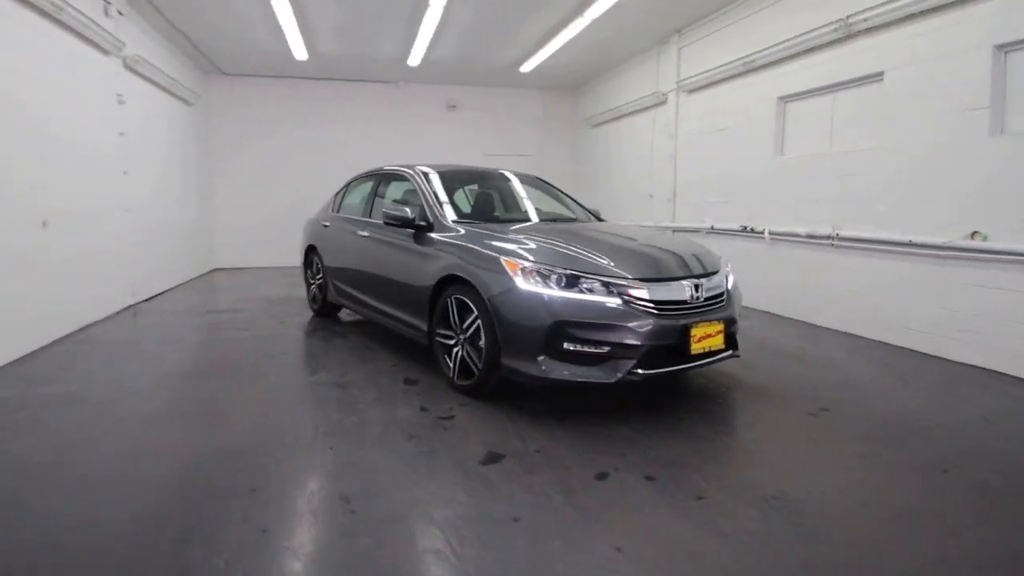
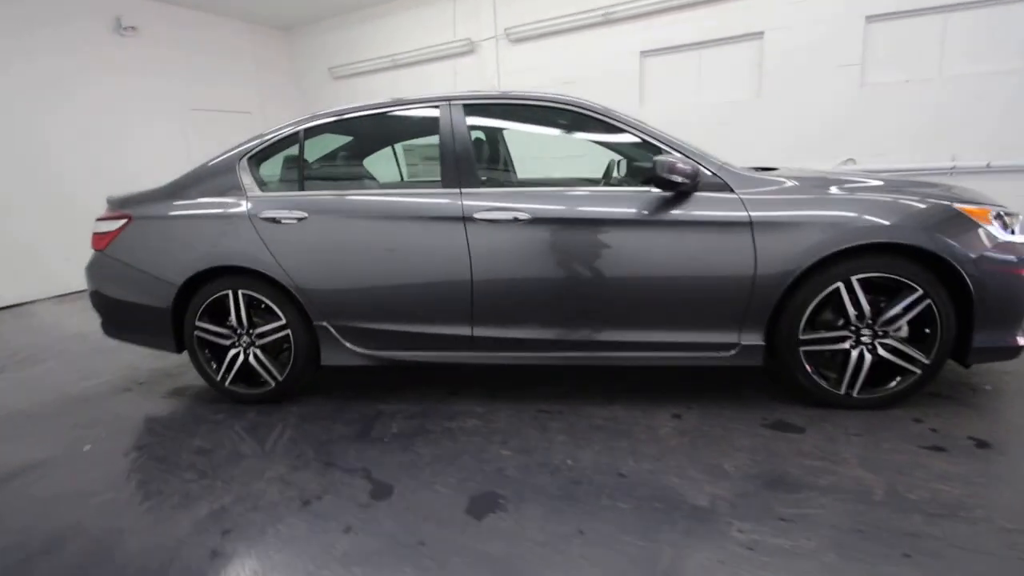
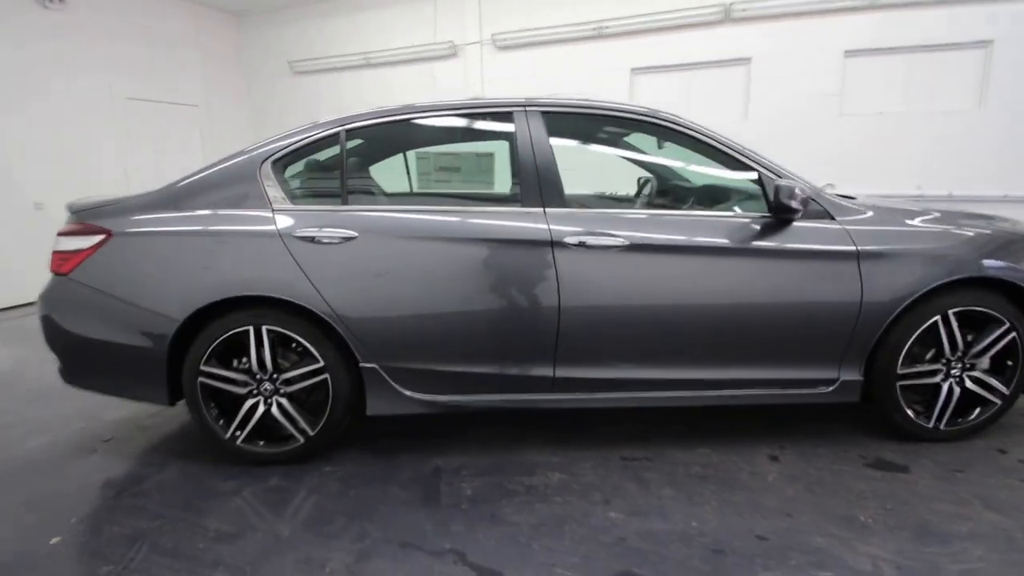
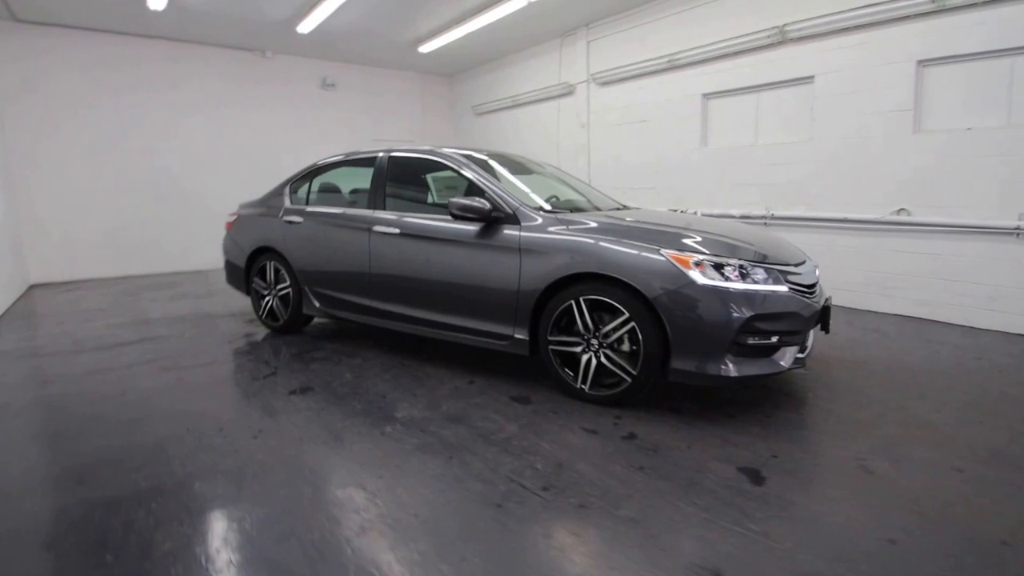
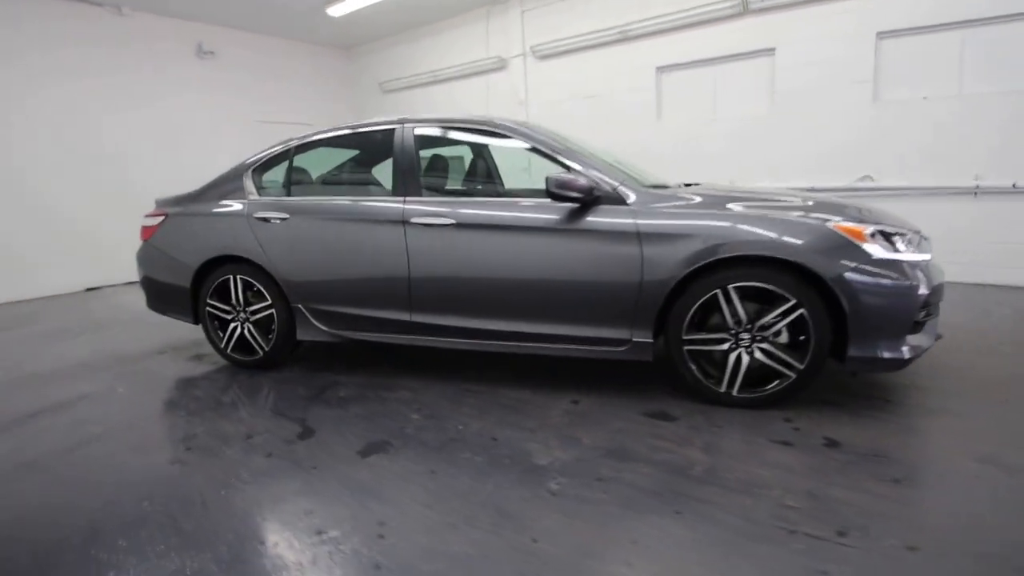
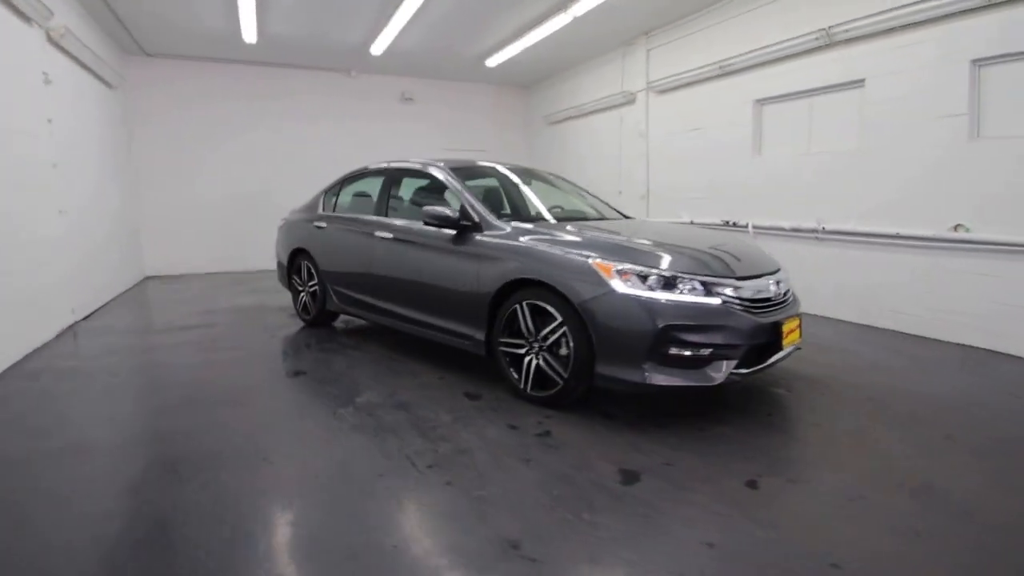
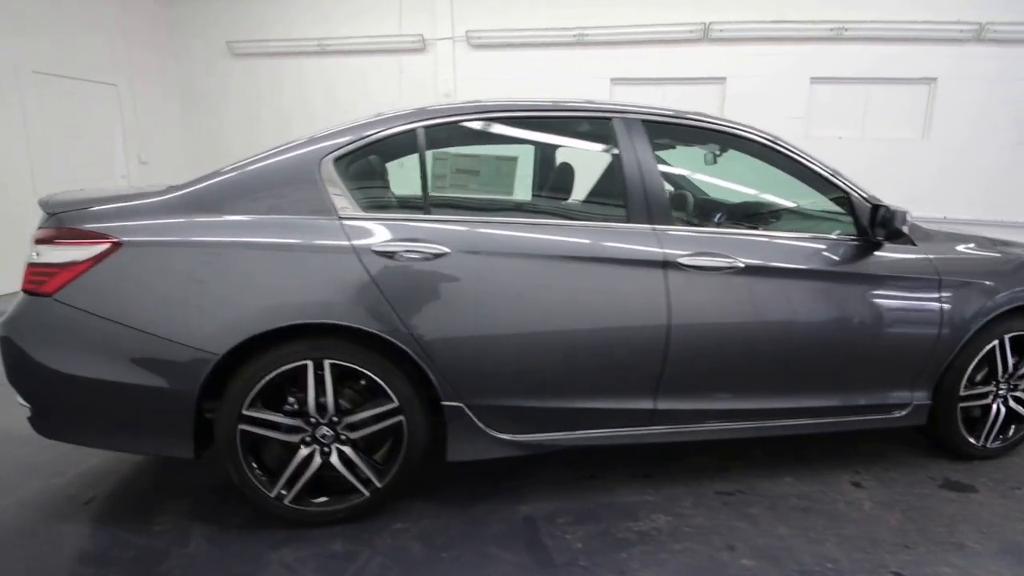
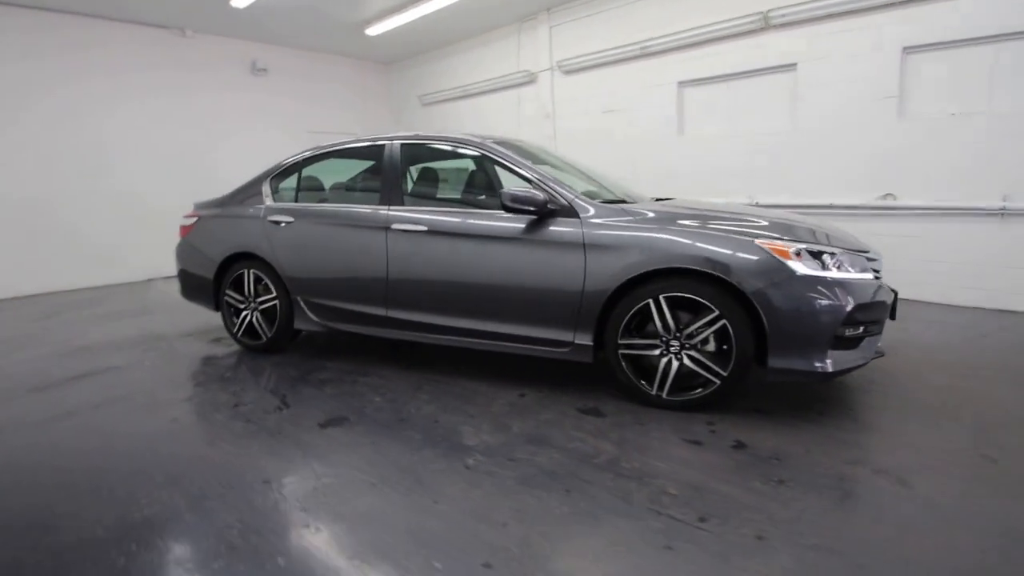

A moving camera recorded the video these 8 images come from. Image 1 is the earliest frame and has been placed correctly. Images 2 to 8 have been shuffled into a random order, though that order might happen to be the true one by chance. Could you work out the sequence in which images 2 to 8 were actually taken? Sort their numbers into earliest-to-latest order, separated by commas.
6, 4, 8, 5, 2, 3, 7
